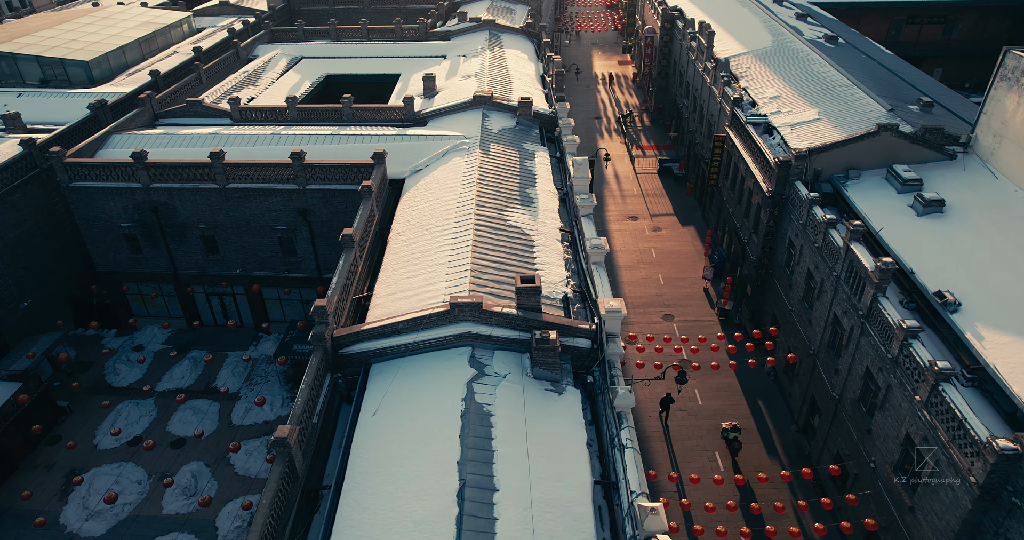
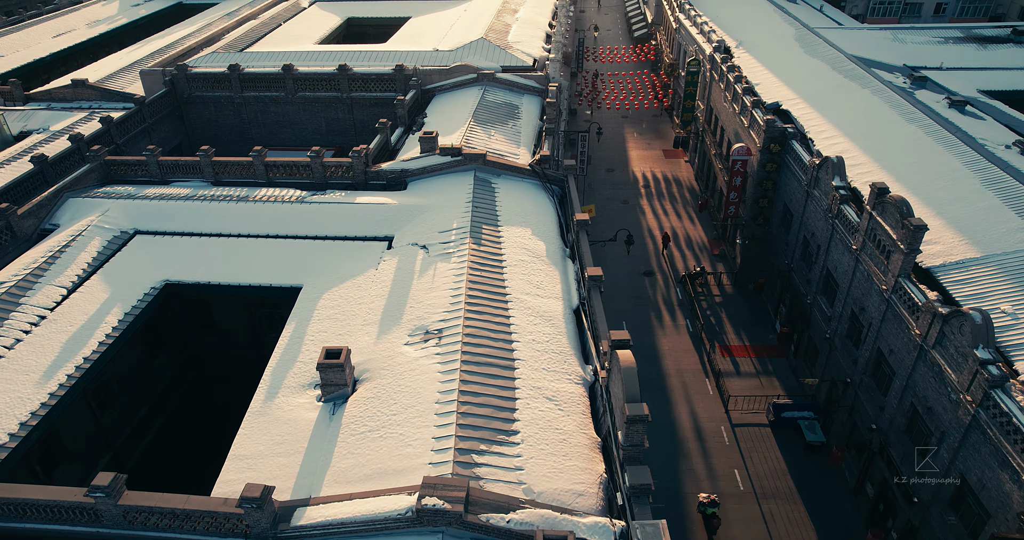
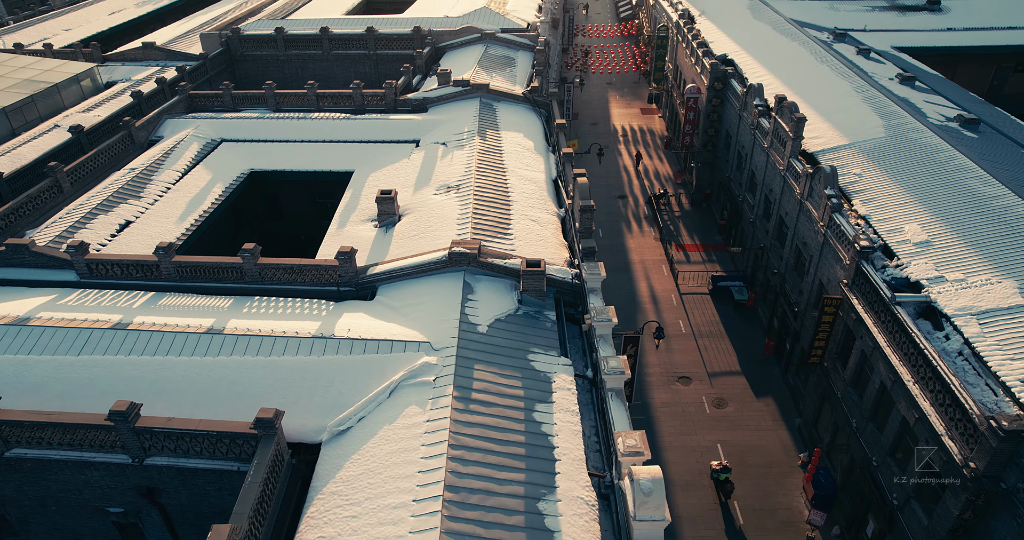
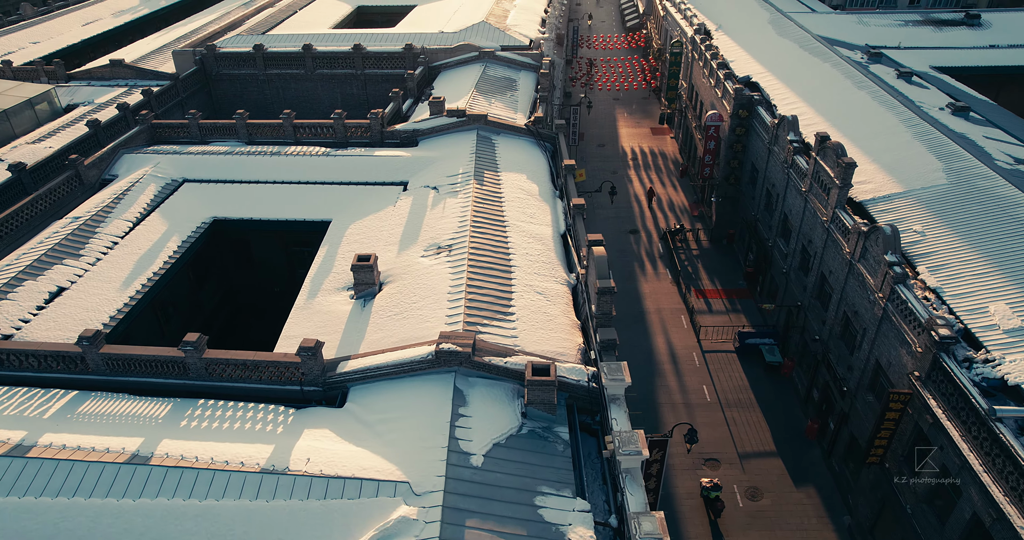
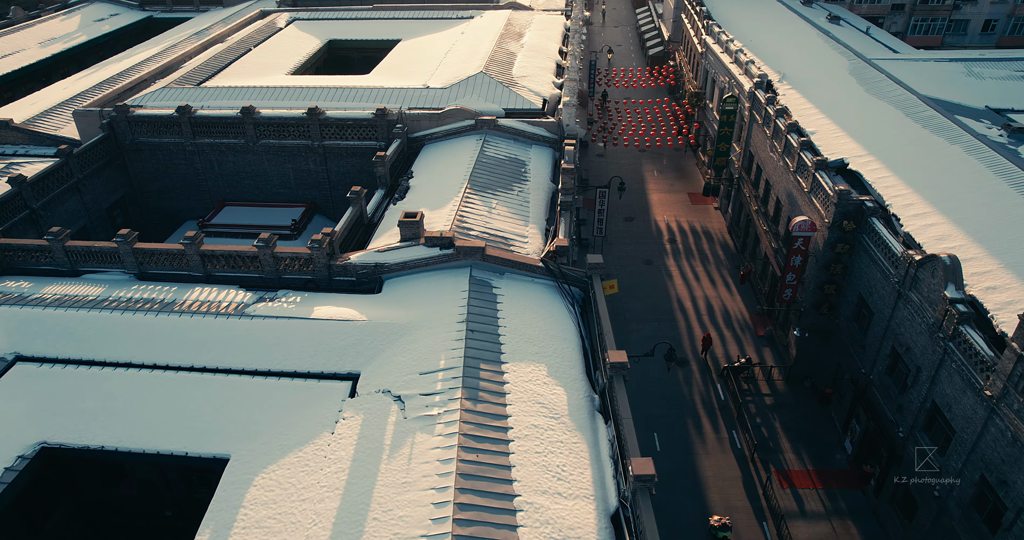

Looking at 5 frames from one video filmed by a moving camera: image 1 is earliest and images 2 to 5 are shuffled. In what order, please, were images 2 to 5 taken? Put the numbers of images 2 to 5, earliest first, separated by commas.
3, 4, 2, 5
